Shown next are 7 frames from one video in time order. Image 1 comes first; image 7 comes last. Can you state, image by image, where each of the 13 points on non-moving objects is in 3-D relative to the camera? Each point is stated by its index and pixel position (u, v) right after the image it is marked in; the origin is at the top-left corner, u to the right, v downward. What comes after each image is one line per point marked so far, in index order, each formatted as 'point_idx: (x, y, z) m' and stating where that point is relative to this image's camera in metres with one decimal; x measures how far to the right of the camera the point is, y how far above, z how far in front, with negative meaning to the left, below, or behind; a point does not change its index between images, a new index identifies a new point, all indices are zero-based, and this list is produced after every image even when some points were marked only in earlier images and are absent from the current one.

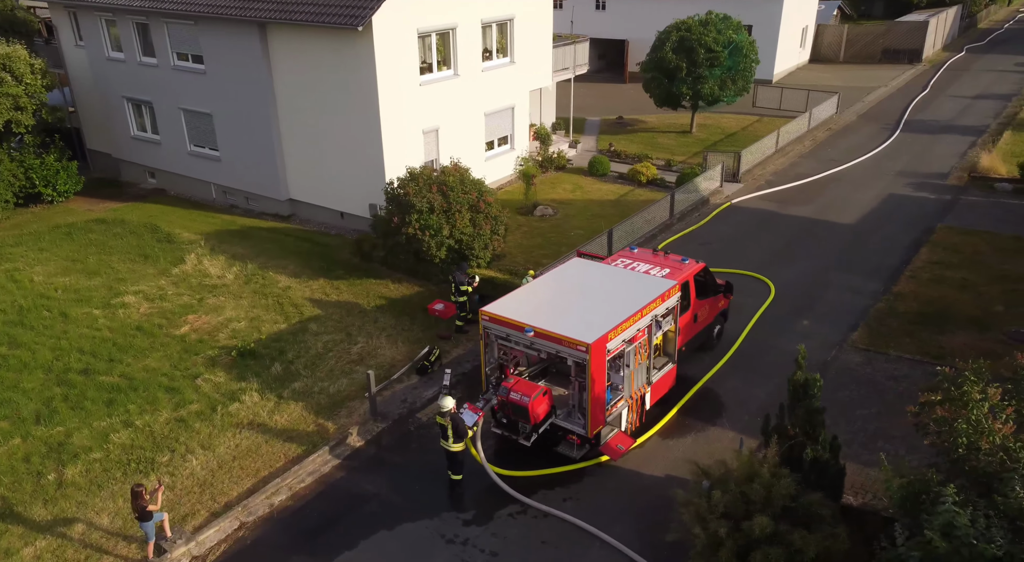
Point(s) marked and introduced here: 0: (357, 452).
0: (-2.1, -2.3, +10.0) m
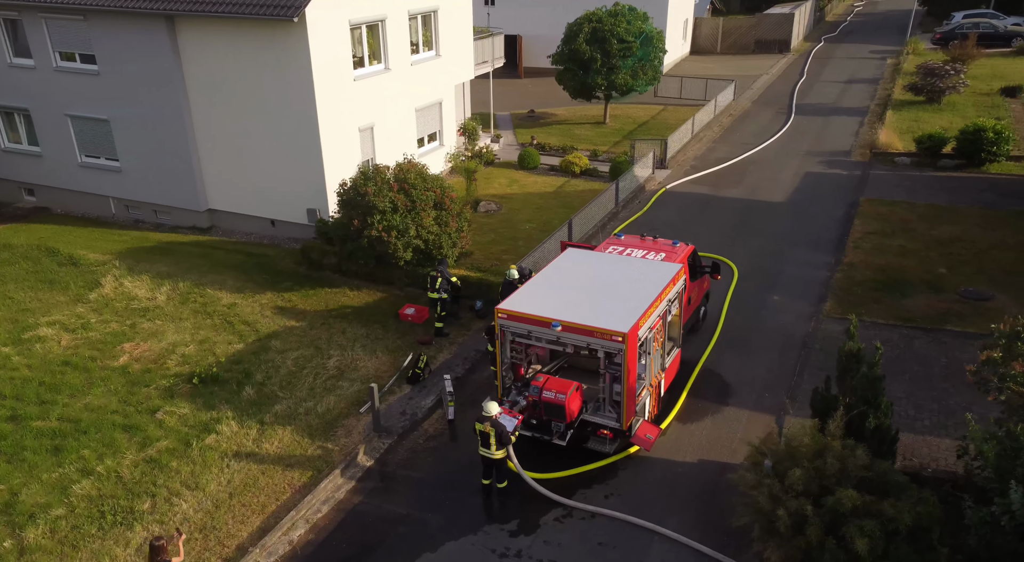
0: (-1.8, -2.4, +9.1) m
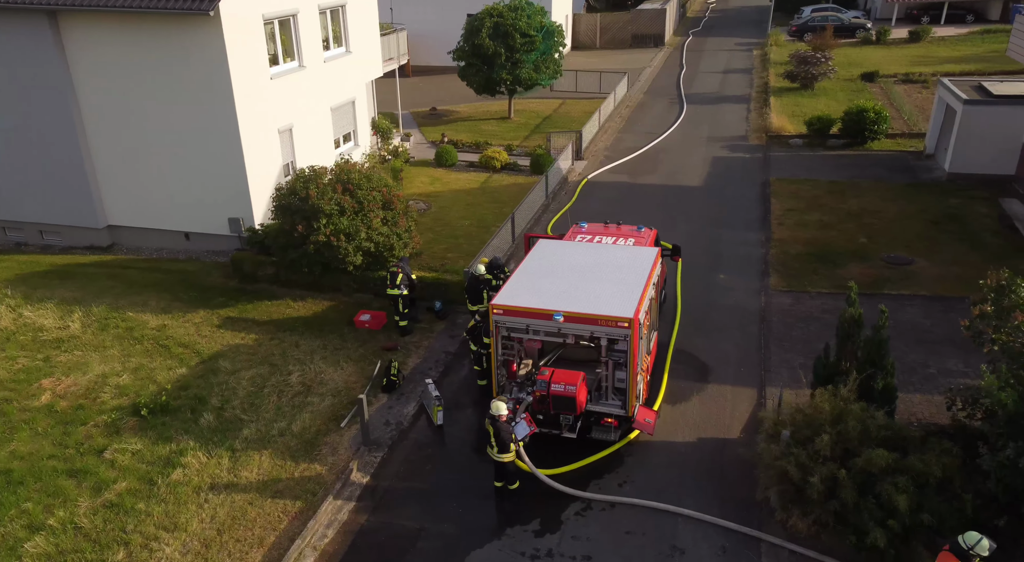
0: (-1.7, -2.4, +8.6) m
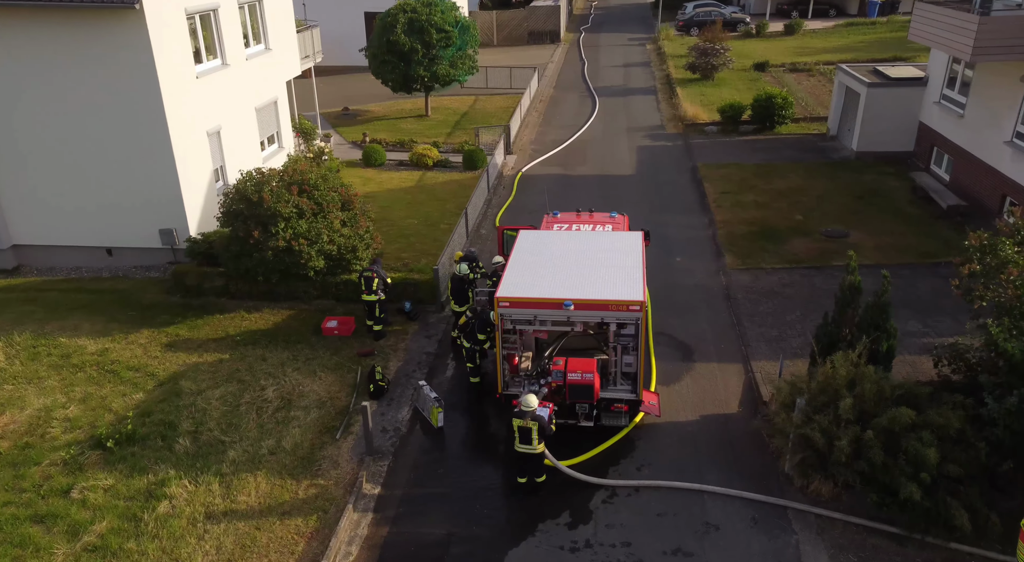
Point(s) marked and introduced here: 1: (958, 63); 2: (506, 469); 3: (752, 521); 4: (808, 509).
0: (-1.4, -2.4, +8.1) m
1: (+10.6, +5.1, +17.6) m
2: (-0.1, -2.2, +8.6) m
3: (+2.5, -2.5, +7.7) m
4: (+3.1, -2.4, +7.7) m
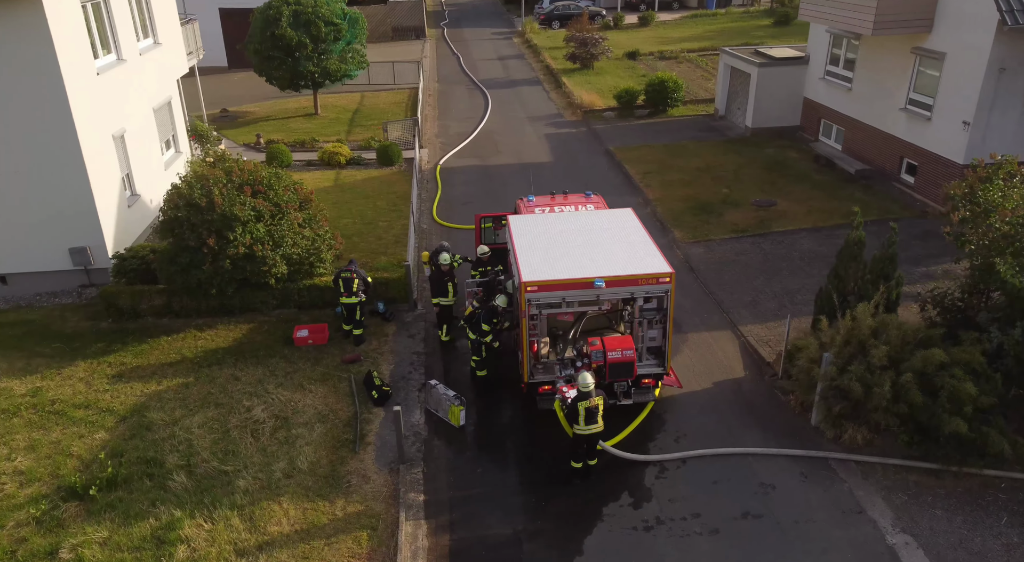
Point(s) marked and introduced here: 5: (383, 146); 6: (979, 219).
0: (-0.8, -2.4, +7.6) m
1: (+8.5, +6.1, +19.1) m
2: (+0.4, -2.0, +8.3) m
3: (+3.1, -2.1, +7.9) m
4: (+3.7, -1.9, +8.1) m
5: (-3.3, +3.5, +19.1) m
6: (+5.5, +0.7, +8.6) m
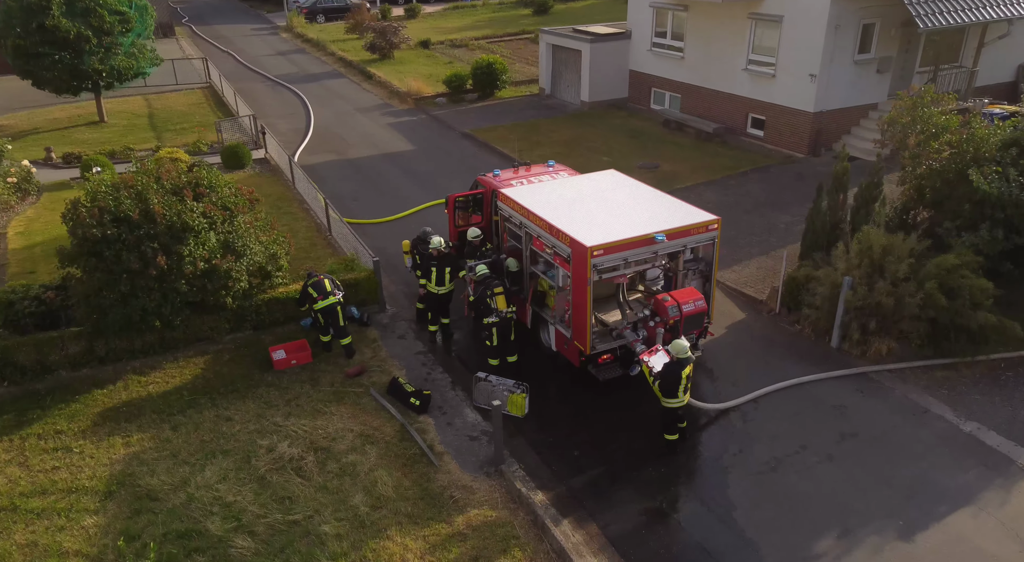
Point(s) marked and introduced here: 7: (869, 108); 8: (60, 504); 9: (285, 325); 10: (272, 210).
0: (+0.4, -2.1, +6.9) m
1: (+4.2, +7.3, +20.6) m
2: (+1.3, -1.6, +8.0) m
3: (+4.0, -1.3, +8.5) m
4: (+4.4, -1.0, +8.8) m
5: (-6.4, +3.1, +16.9) m
6: (+5.6, +1.9, +9.8) m
7: (+8.1, +4.0, +16.8) m
8: (-4.3, -2.1, +7.0) m
9: (-3.0, -0.6, +9.8) m
10: (-4.6, +1.4, +14.3) m
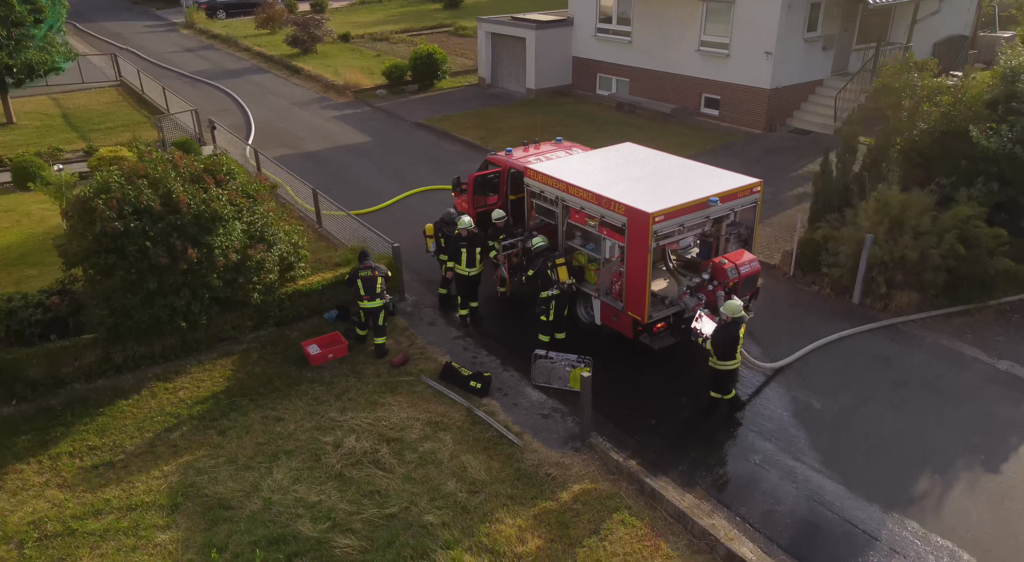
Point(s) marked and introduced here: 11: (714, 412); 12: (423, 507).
0: (+1.3, -1.8, +6.9) m
1: (+2.7, +7.8, +20.9) m
2: (+2.0, -1.2, +8.0) m
3: (+4.6, -0.7, +8.9) m
4: (+5.0, -0.5, +9.3) m
5: (-7.1, +3.0, +15.8) m
6: (+5.8, +2.5, +10.4) m
7: (+7.3, +4.7, +17.6) m
8: (-3.4, -2.1, +6.3) m
9: (-2.5, -0.5, +9.2) m
10: (-4.9, +1.4, +13.5) m
11: (+2.1, -1.4, +7.7) m
12: (-0.8, -2.0, +6.4) m
